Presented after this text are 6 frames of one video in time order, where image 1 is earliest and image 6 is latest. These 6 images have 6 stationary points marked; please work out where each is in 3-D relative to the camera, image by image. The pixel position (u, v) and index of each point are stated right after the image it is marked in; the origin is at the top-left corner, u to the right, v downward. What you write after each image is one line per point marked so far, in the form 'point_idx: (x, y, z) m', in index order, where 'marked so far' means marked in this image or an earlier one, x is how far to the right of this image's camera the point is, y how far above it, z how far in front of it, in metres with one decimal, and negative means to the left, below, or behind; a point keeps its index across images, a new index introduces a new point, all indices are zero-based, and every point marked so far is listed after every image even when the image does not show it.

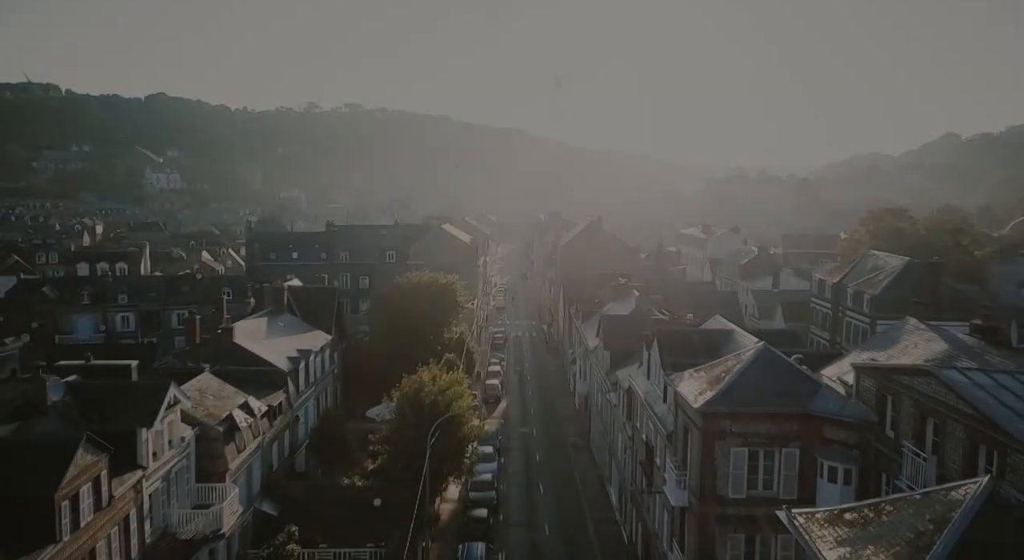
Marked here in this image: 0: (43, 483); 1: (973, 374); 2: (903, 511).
0: (-10.4, -4.4, +19.0) m
1: (+8.9, -1.8, +16.9) m
2: (+5.5, -3.4, +12.4) m
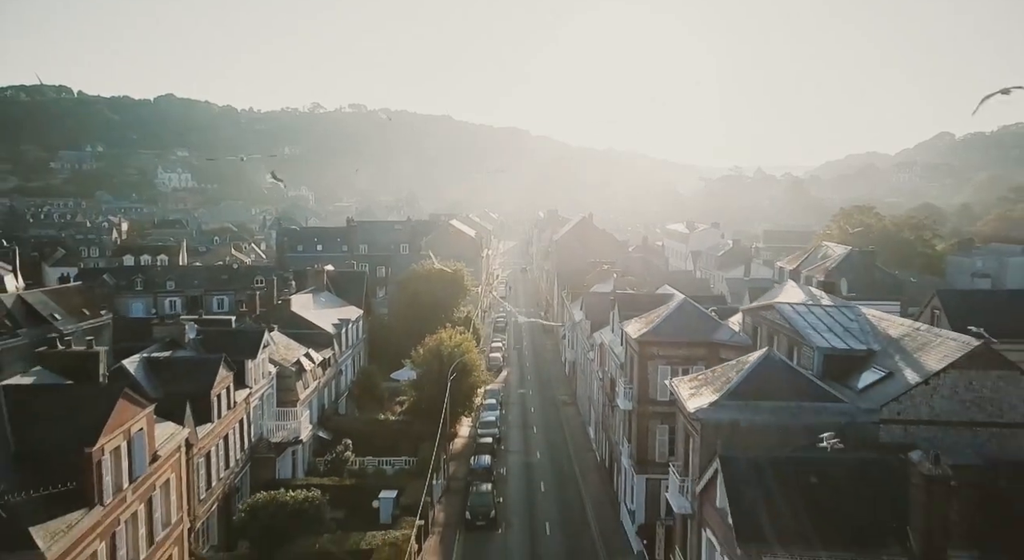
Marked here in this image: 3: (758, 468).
0: (-10.5, -3.4, +29.0) m
1: (+8.8, -0.8, +26.9) m
2: (+5.4, -2.4, +22.4) m
3: (+5.0, -4.0, +18.4) m
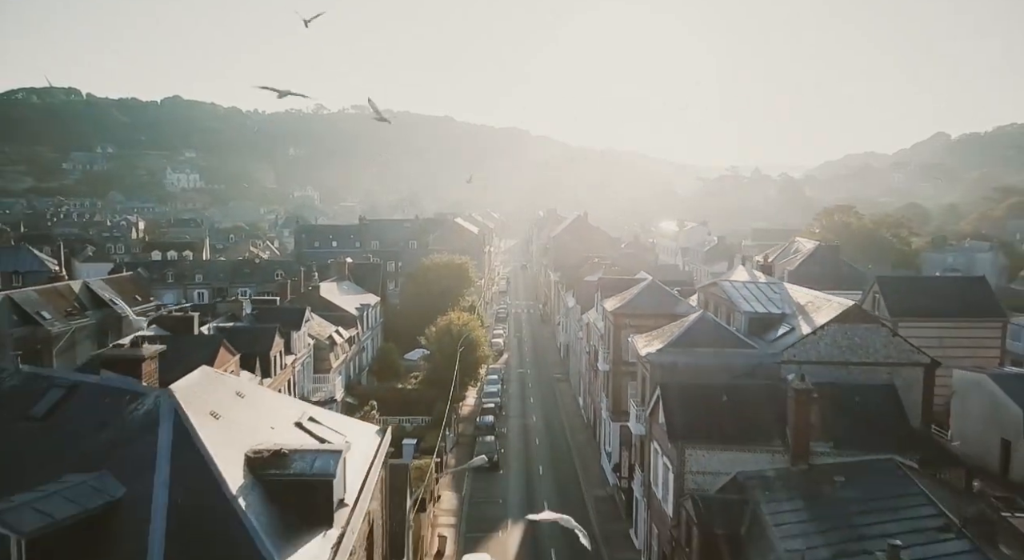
0: (-10.5, -2.7, +36.3) m
1: (+8.8, -0.1, +34.1) m
2: (+5.4, -1.7, +29.7) m
3: (+5.0, -3.3, +25.6) m
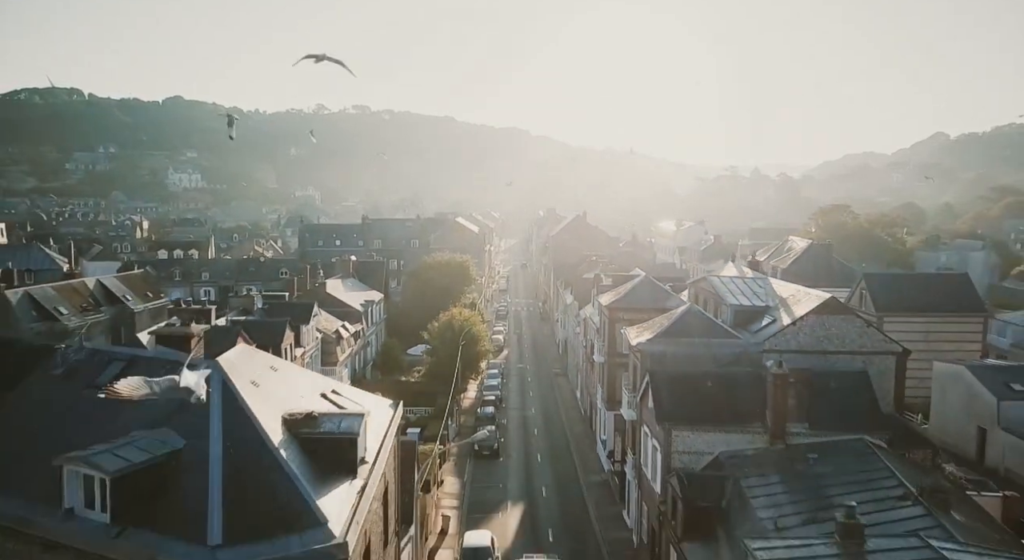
0: (-10.6, -2.6, +38.2) m
1: (+8.7, +0.1, +36.0) m
2: (+5.4, -1.5, +31.5) m
3: (+5.0, -3.1, +27.5) m
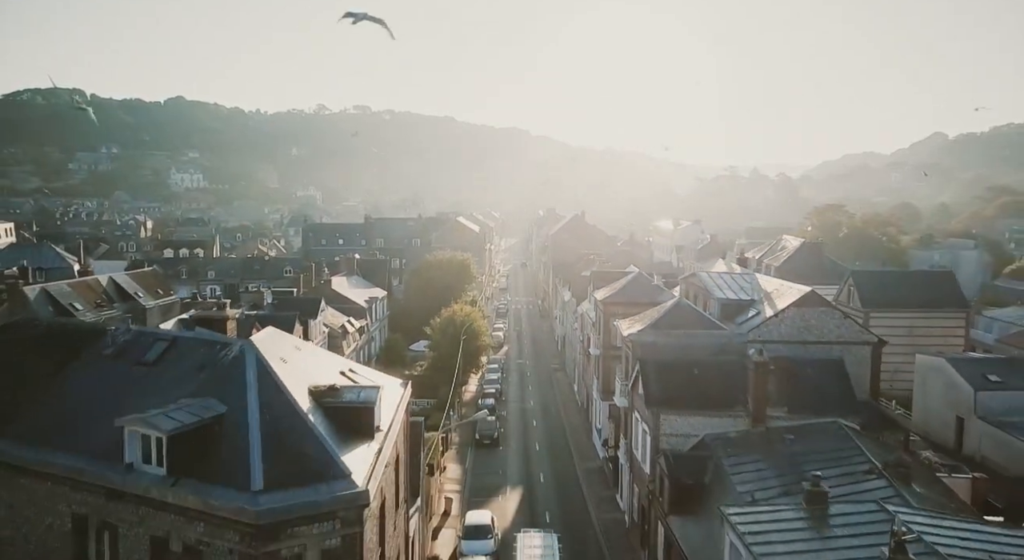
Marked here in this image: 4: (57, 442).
0: (-10.6, -2.4, +40.0) m
1: (+8.7, +0.3, +37.9) m
2: (+5.3, -1.3, +33.4) m
3: (+4.9, -2.9, +29.4) m
4: (-9.1, -3.2, +17.6) m
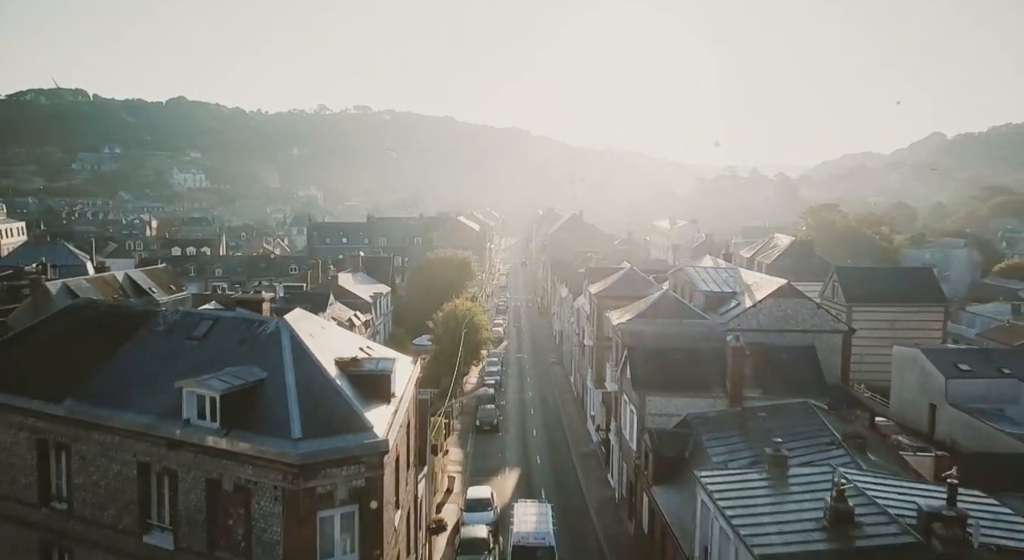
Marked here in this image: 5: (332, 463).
0: (-10.7, -2.1, +42.5) m
1: (+8.6, +0.5, +40.4) m
2: (+5.3, -1.1, +35.9) m
3: (+4.9, -2.7, +31.9) m
4: (-9.2, -3.0, +20.1) m
5: (-3.8, -3.9, +18.0) m
